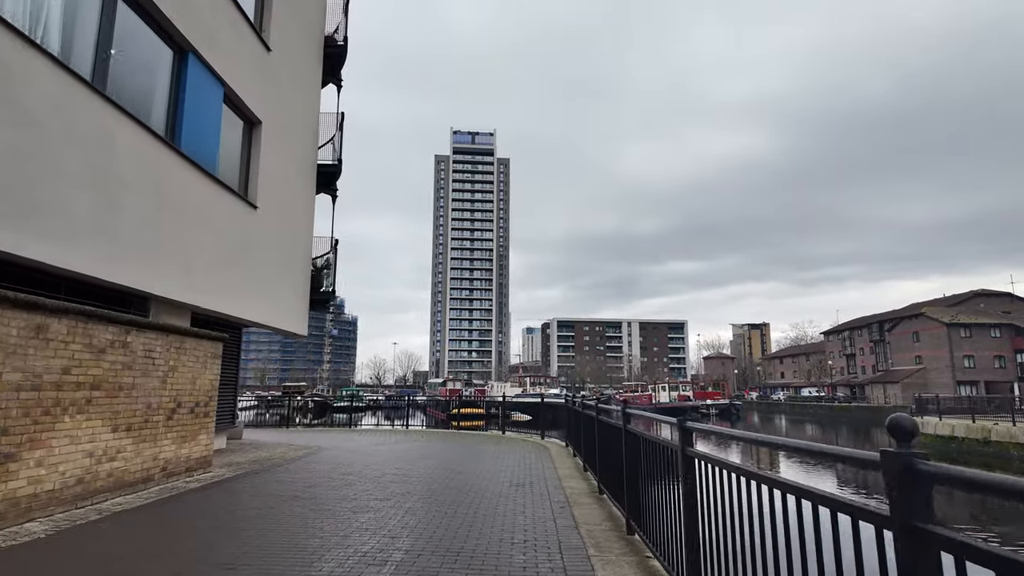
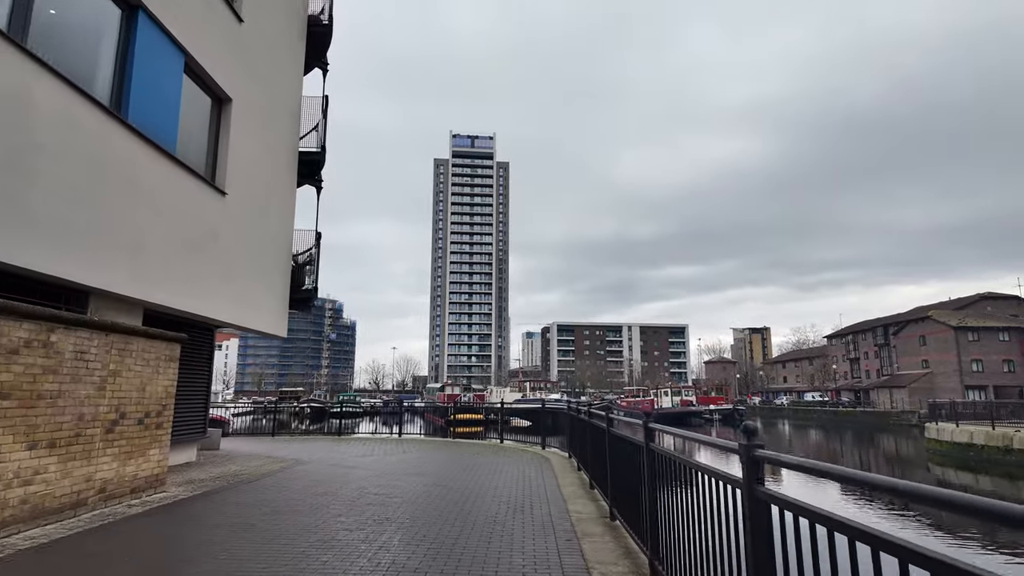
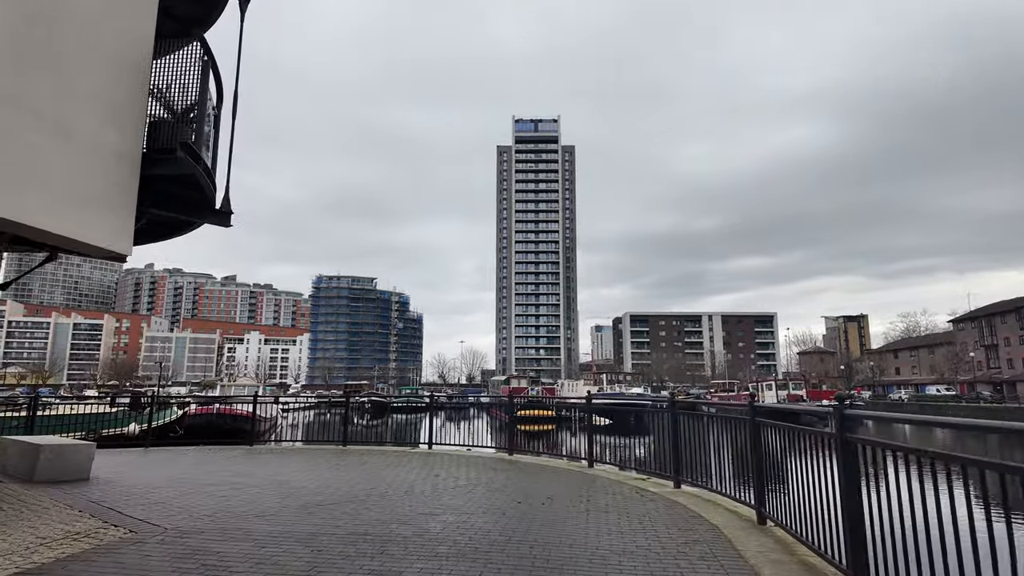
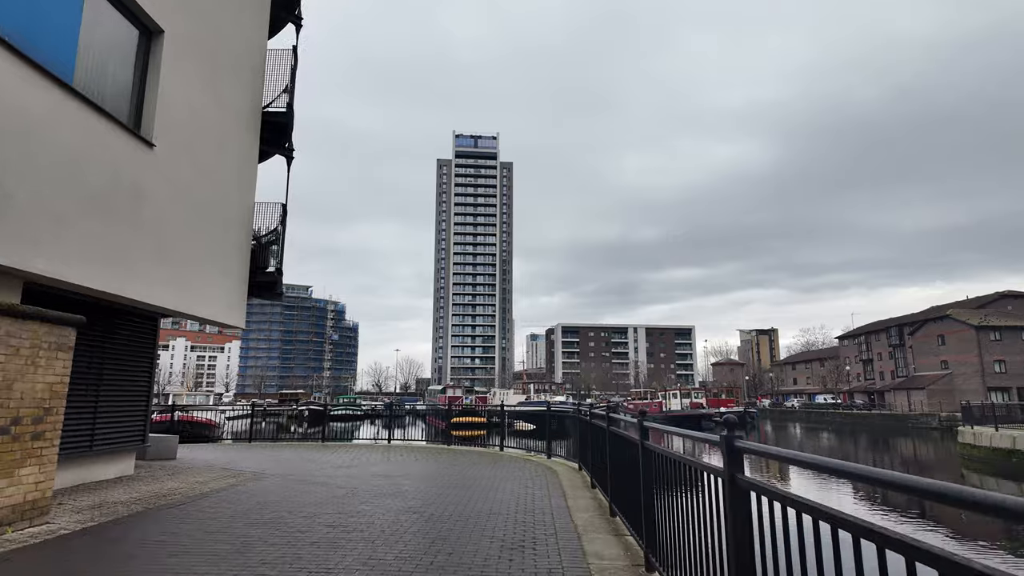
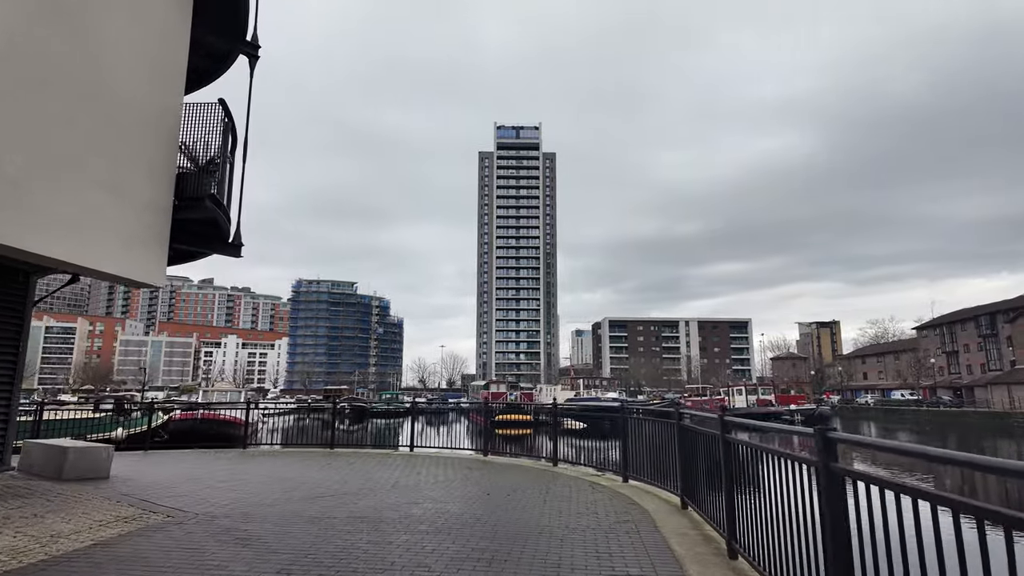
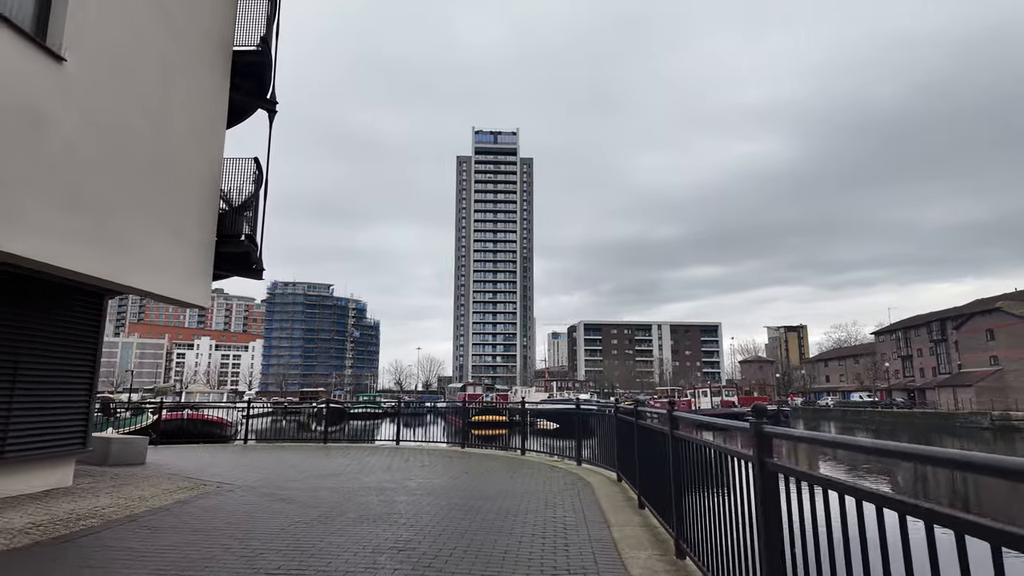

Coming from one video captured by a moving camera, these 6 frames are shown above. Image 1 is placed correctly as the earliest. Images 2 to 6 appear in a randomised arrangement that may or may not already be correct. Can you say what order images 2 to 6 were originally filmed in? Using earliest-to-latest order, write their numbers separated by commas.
2, 4, 6, 5, 3
